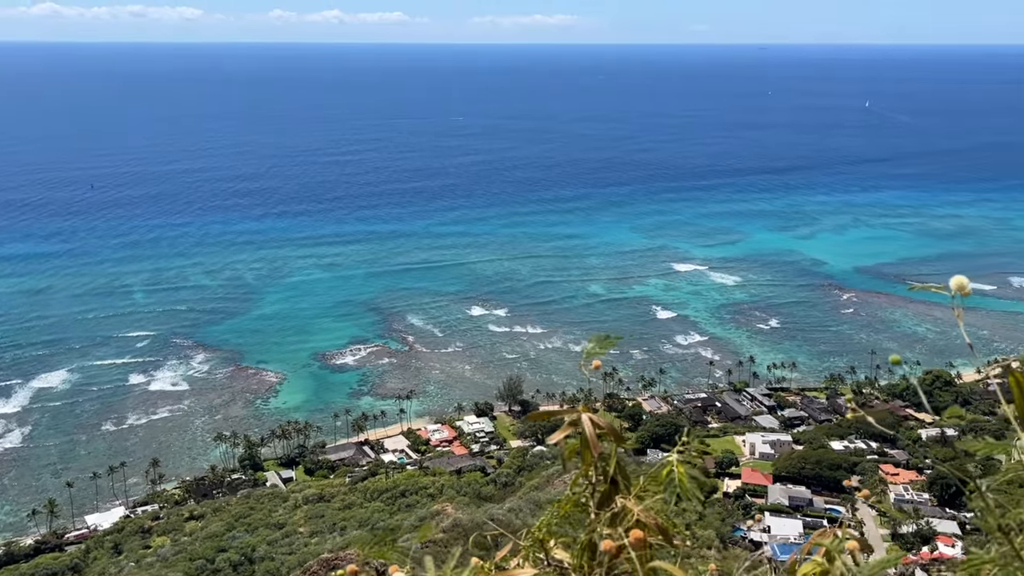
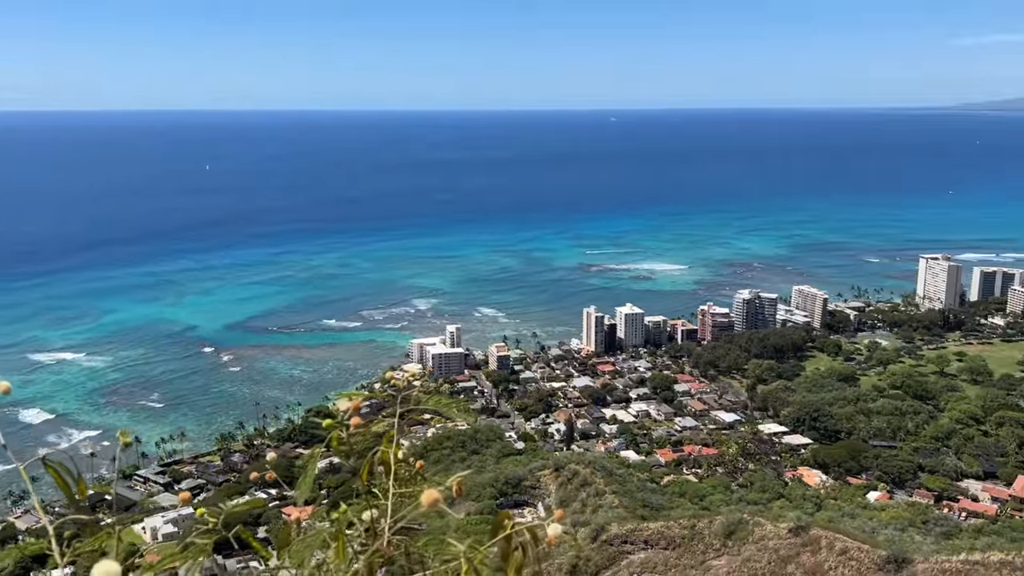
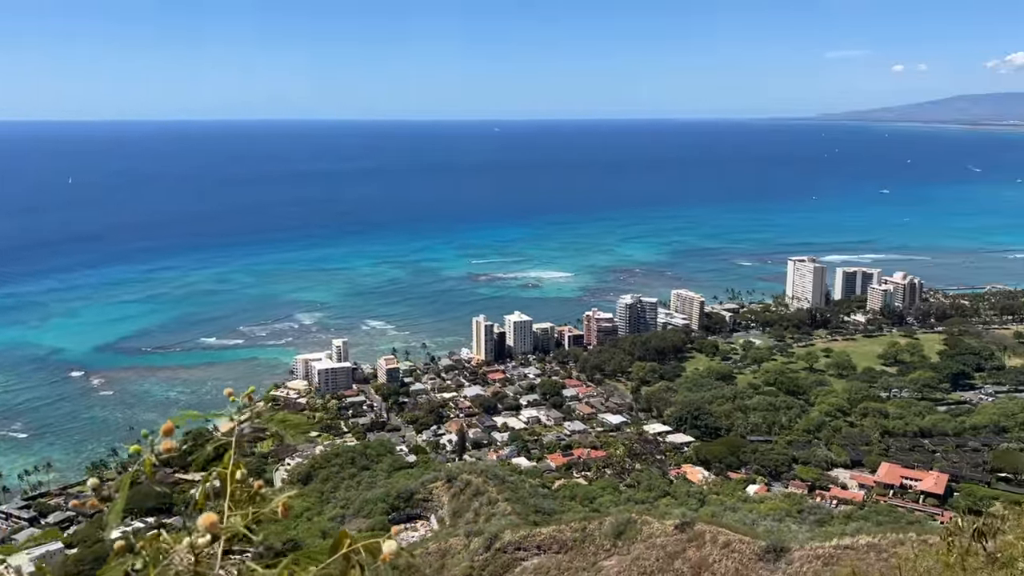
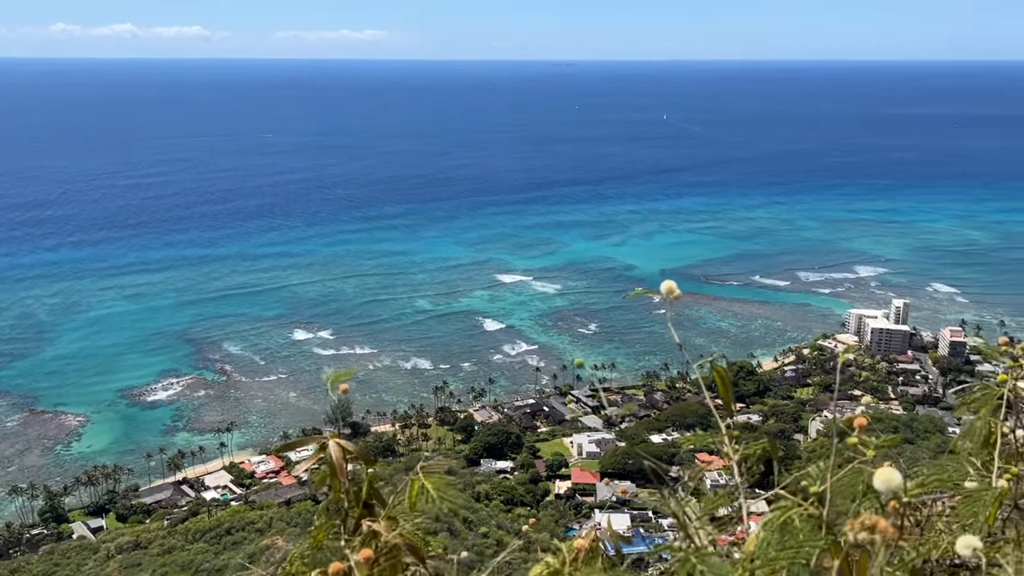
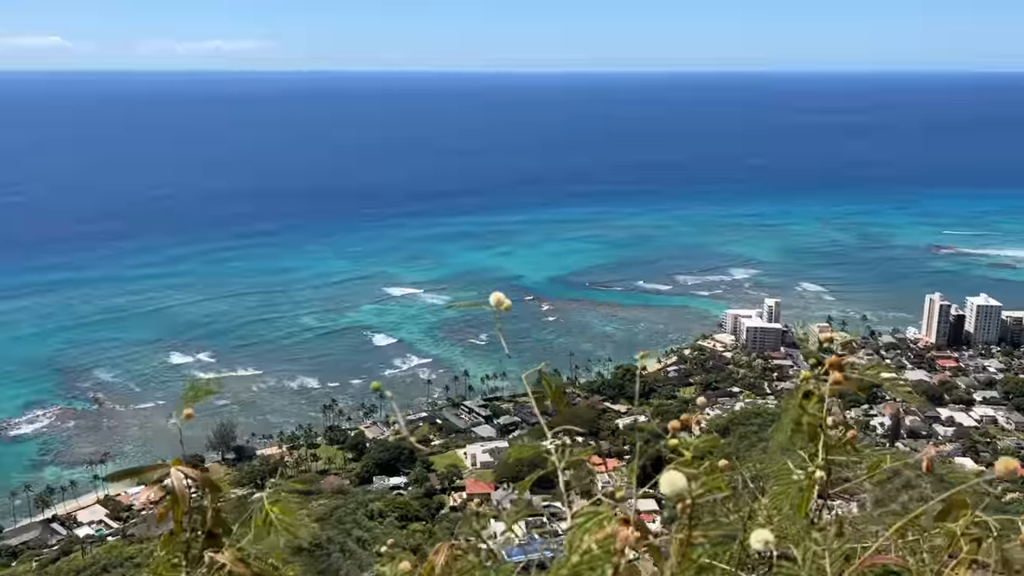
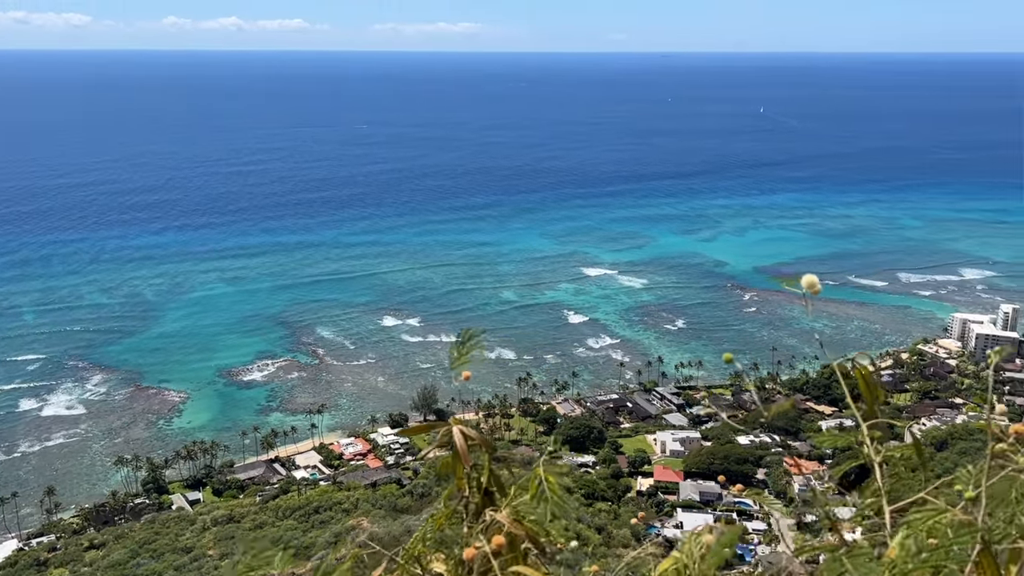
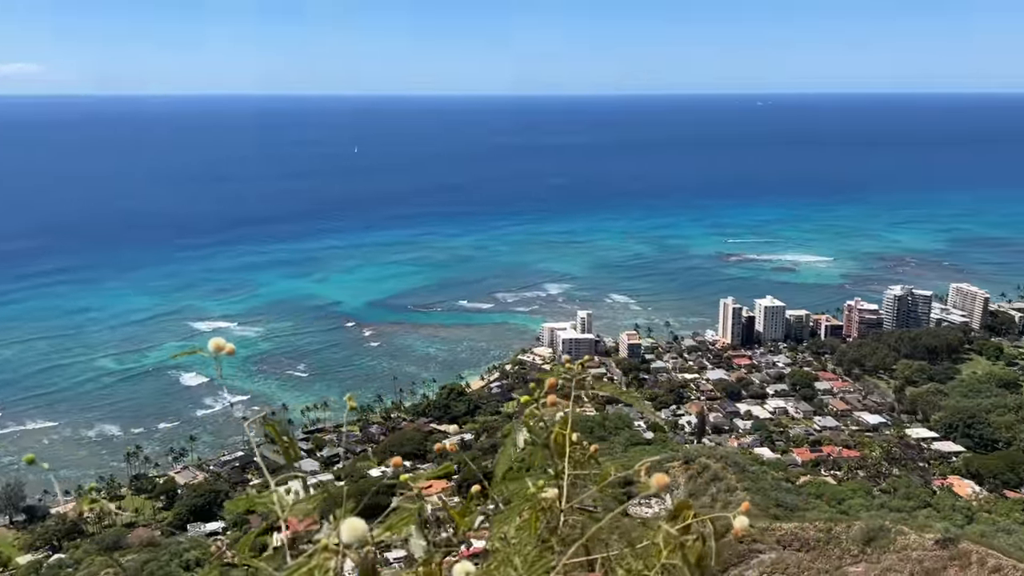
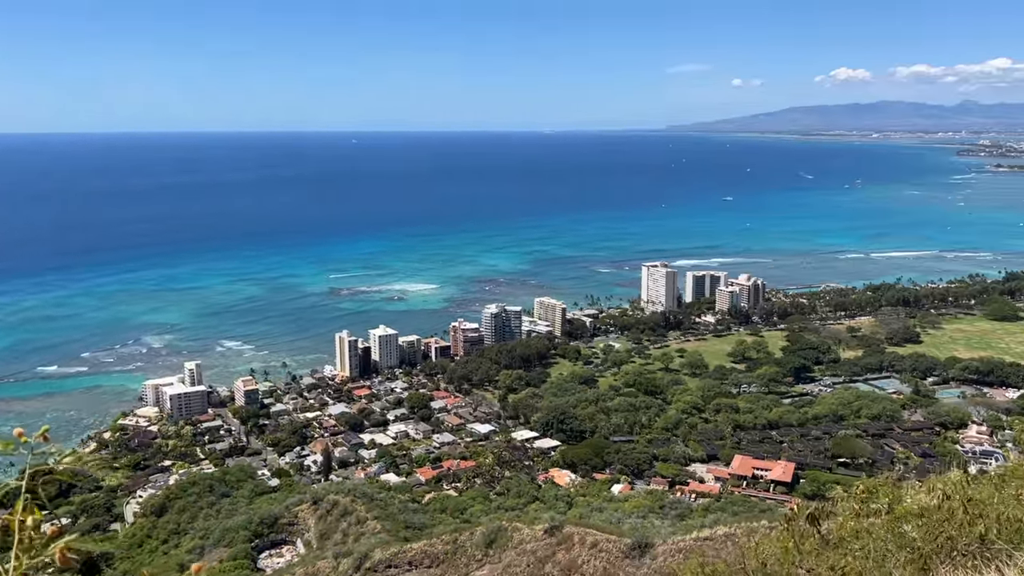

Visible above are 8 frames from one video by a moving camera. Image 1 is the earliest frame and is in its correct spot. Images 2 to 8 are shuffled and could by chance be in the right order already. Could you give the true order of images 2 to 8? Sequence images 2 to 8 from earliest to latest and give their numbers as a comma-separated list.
6, 4, 5, 7, 2, 3, 8
